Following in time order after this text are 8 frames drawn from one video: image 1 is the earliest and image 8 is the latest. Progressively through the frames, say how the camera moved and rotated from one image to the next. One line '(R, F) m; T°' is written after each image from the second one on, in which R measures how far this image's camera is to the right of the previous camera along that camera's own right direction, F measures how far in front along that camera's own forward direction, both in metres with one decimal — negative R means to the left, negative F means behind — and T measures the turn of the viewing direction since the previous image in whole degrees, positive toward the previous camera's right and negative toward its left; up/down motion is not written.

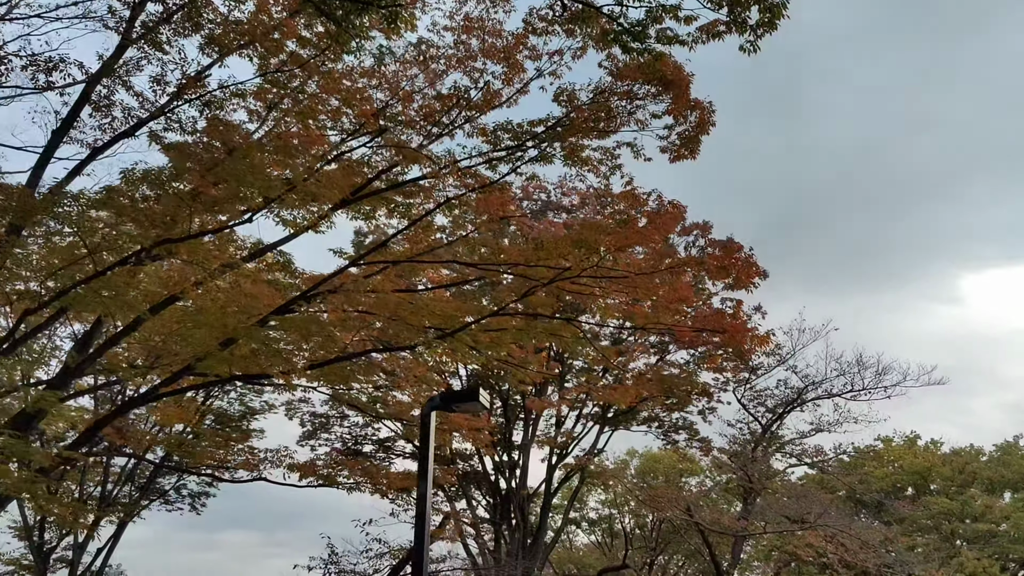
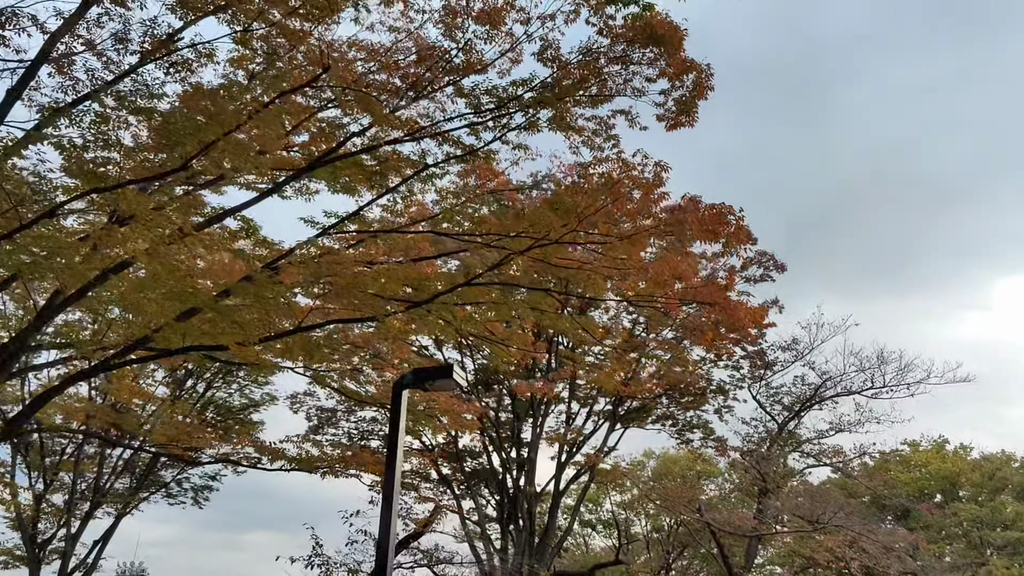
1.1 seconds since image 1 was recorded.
(+0.3, +0.3) m; -2°
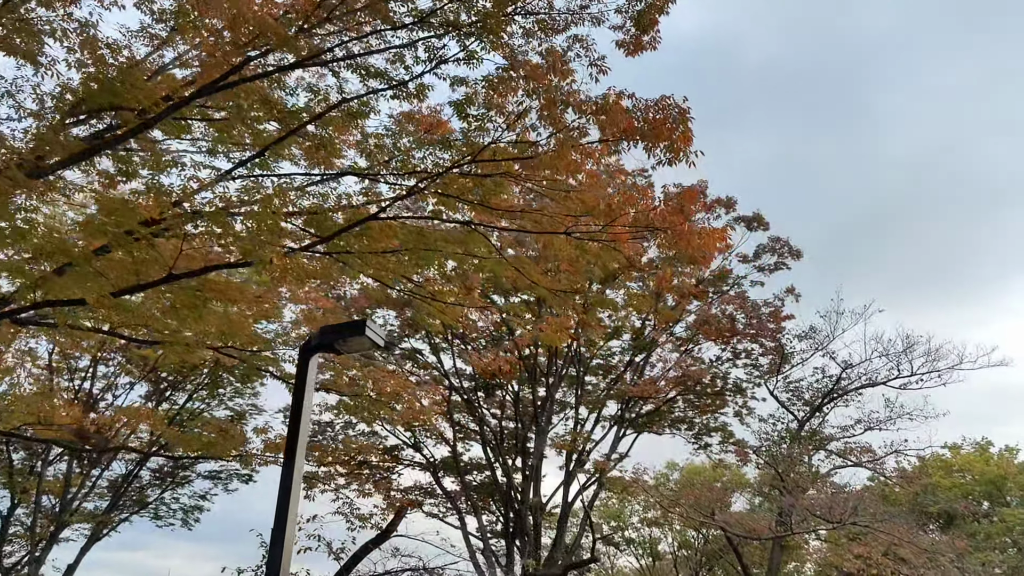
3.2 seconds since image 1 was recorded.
(+0.5, +0.7) m; -2°
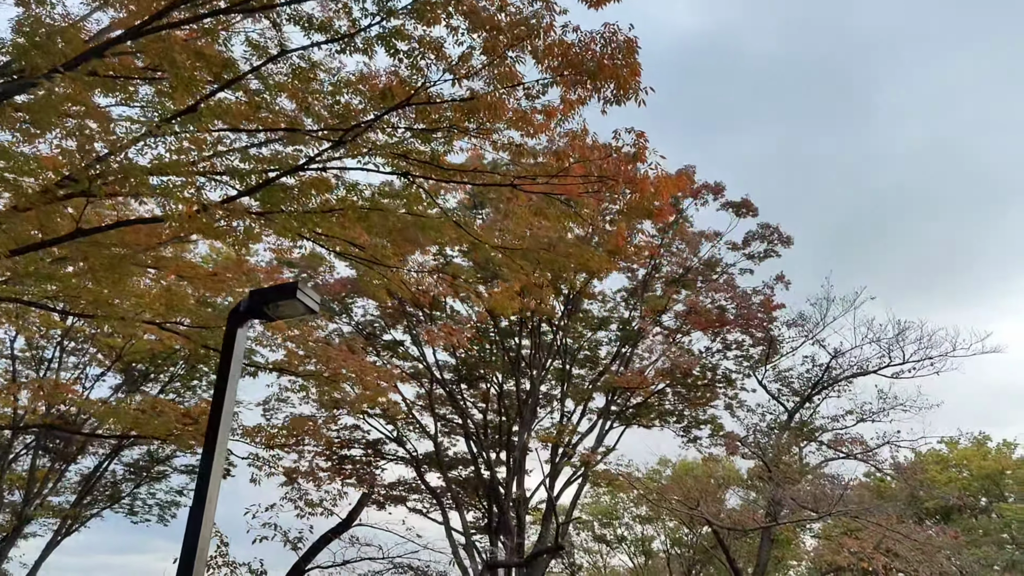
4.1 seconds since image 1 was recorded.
(+0.2, +0.3) m; 0°
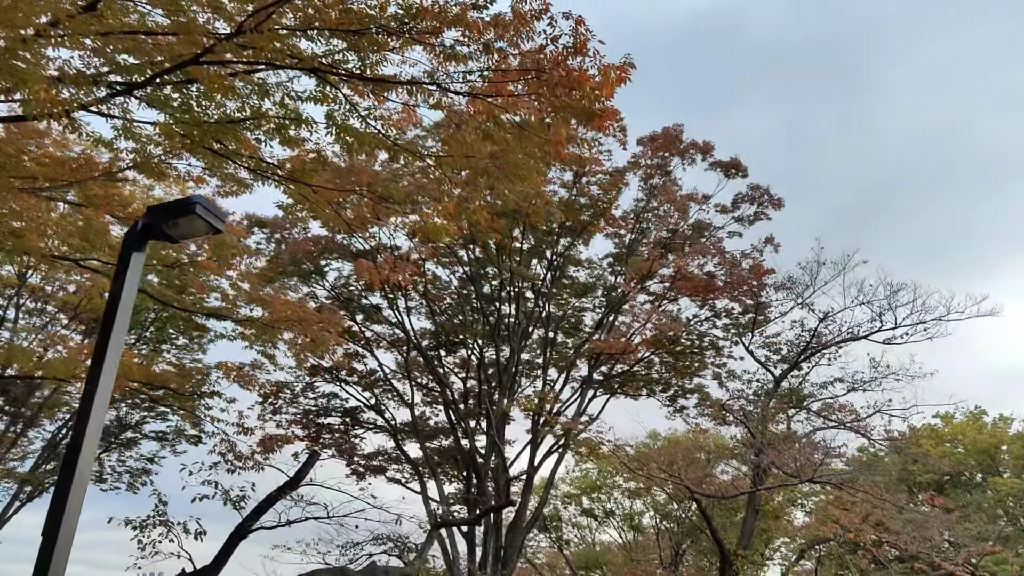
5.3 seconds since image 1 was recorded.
(+0.3, +0.4) m; 0°
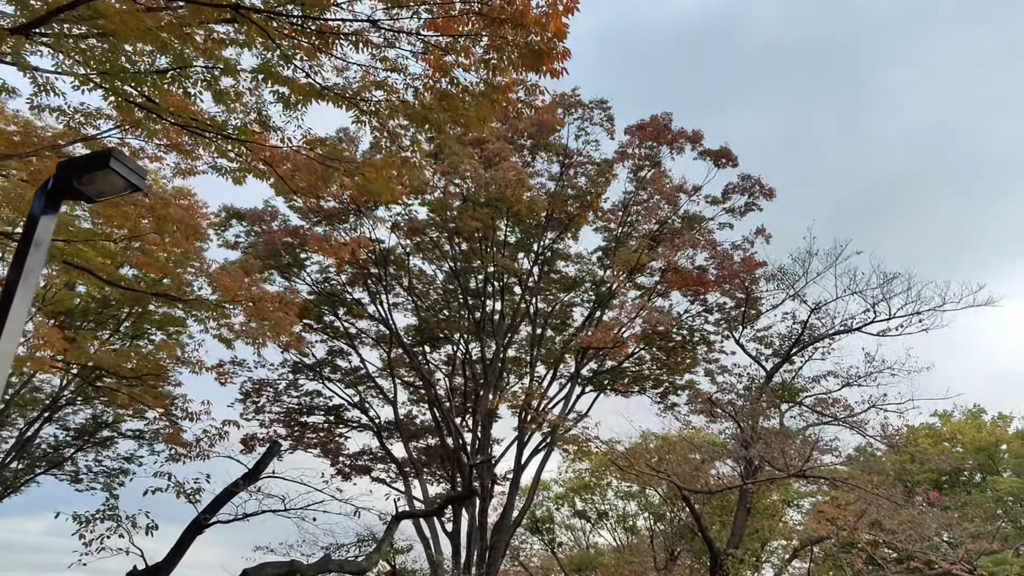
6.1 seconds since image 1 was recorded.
(+0.2, +0.3) m; 0°
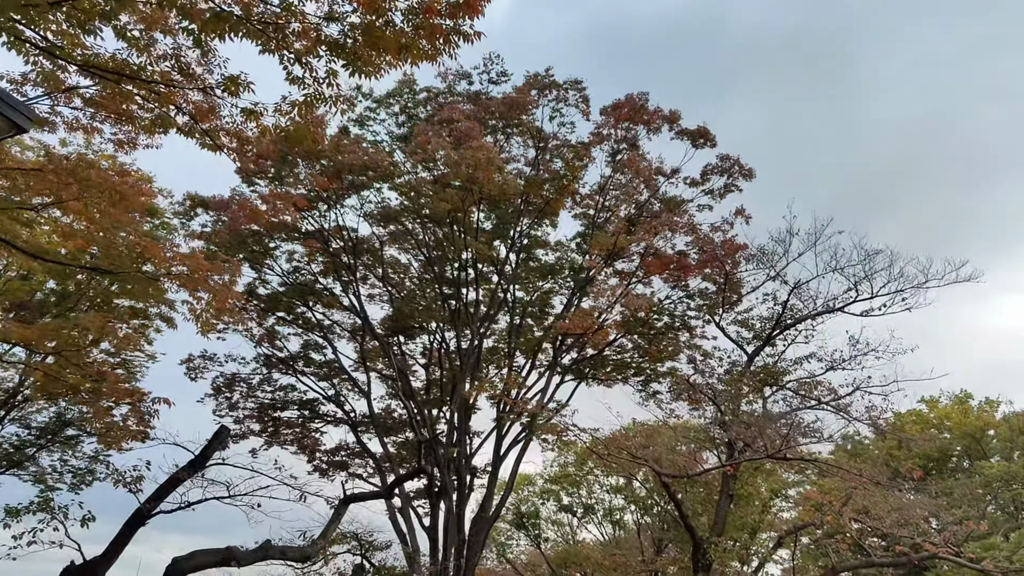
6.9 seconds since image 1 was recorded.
(+0.2, +0.3) m; +1°
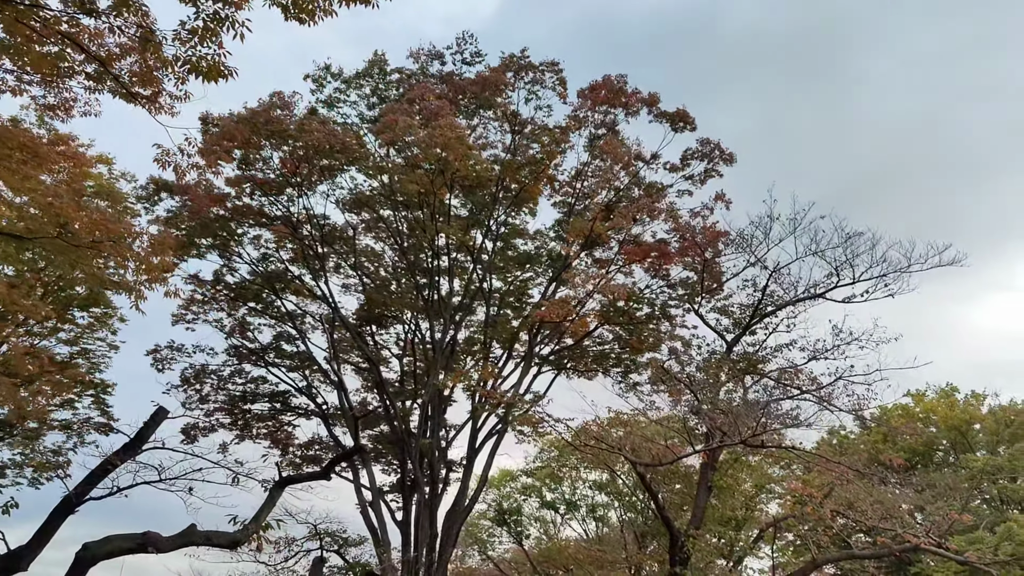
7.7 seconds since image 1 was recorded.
(+0.2, +0.3) m; +1°
